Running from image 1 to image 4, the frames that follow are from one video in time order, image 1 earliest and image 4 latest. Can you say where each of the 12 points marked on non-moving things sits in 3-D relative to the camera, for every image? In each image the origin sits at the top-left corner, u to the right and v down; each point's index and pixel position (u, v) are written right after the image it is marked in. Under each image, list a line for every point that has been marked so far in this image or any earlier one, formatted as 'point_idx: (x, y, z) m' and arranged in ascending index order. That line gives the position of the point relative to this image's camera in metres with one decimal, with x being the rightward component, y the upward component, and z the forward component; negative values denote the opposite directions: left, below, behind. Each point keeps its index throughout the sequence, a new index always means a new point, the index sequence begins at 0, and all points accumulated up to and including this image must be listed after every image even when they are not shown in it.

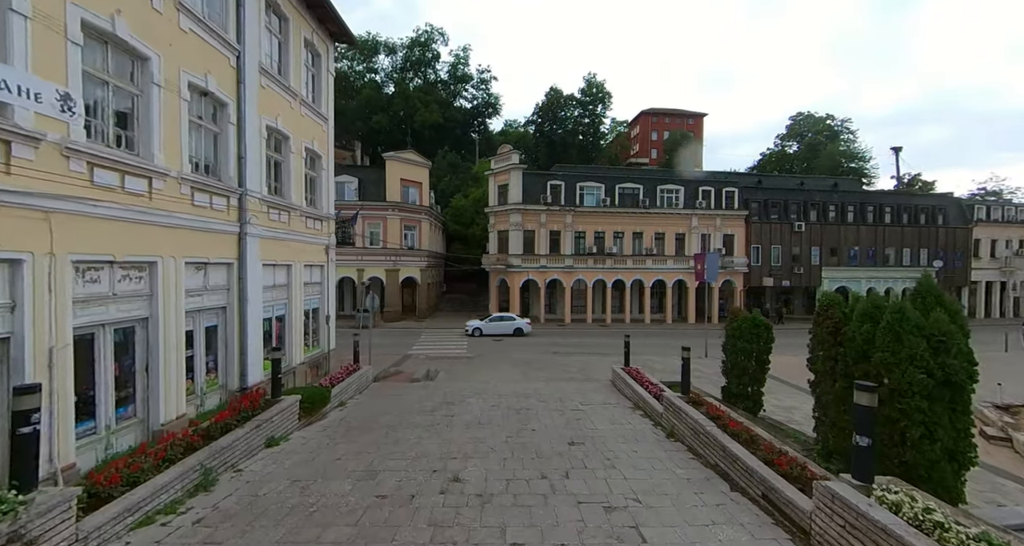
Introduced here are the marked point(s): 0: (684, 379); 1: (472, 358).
0: (+3.2, -2.0, +8.4) m
1: (-1.7, -3.6, +19.0) m
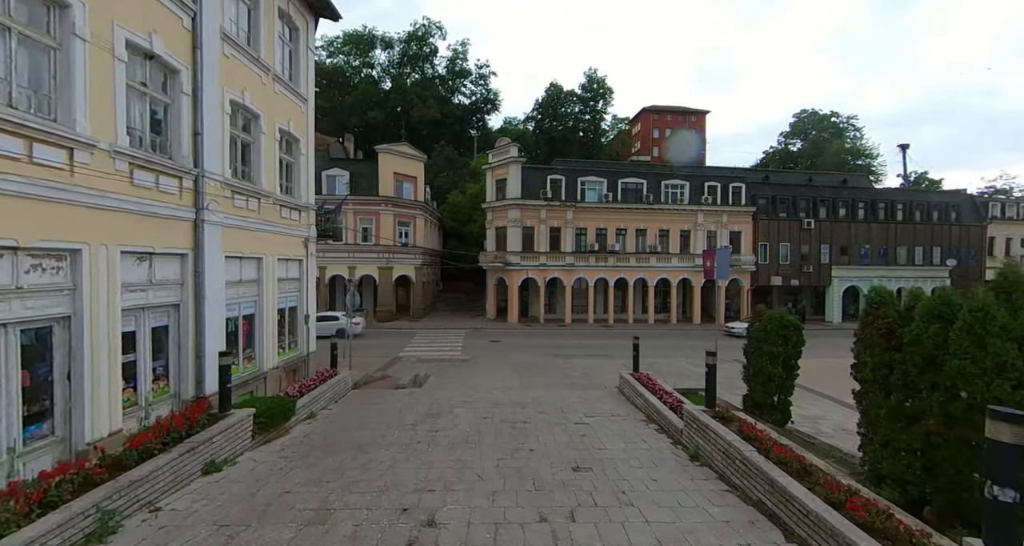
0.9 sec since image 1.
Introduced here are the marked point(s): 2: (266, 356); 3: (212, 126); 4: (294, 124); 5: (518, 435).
0: (+3.1, -1.8, +7.1) m
1: (-1.8, -3.4, +17.7) m
2: (-6.2, -2.1, +11.5) m
3: (-6.2, +3.0, +9.4) m
4: (-6.2, +4.2, +12.9) m
5: (+0.1, -2.7, +7.6) m
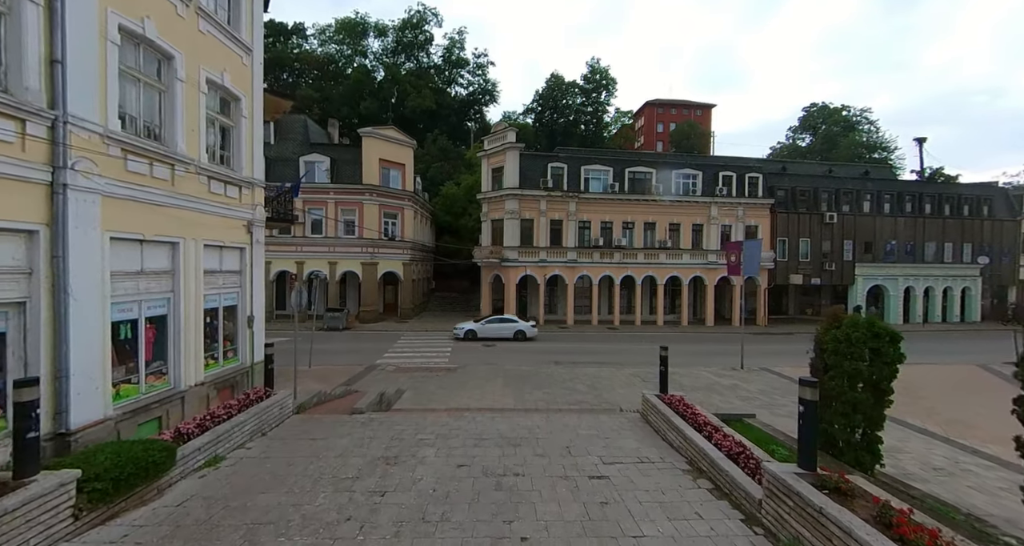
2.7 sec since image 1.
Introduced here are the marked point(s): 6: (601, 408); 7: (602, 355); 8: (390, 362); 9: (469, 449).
0: (+2.9, -1.7, +4.5) m
1: (-2.0, -3.2, +15.1) m
2: (-6.4, -1.9, +8.9) m
3: (-6.4, +3.2, +6.8) m
4: (-6.4, +4.5, +10.3) m
5: (-0.1, -2.5, +5.0) m
6: (+1.9, -3.0, +10.0) m
7: (+3.7, -3.4, +18.7) m
8: (-4.3, -3.2, +16.1) m
9: (-0.7, -2.6, +6.8) m
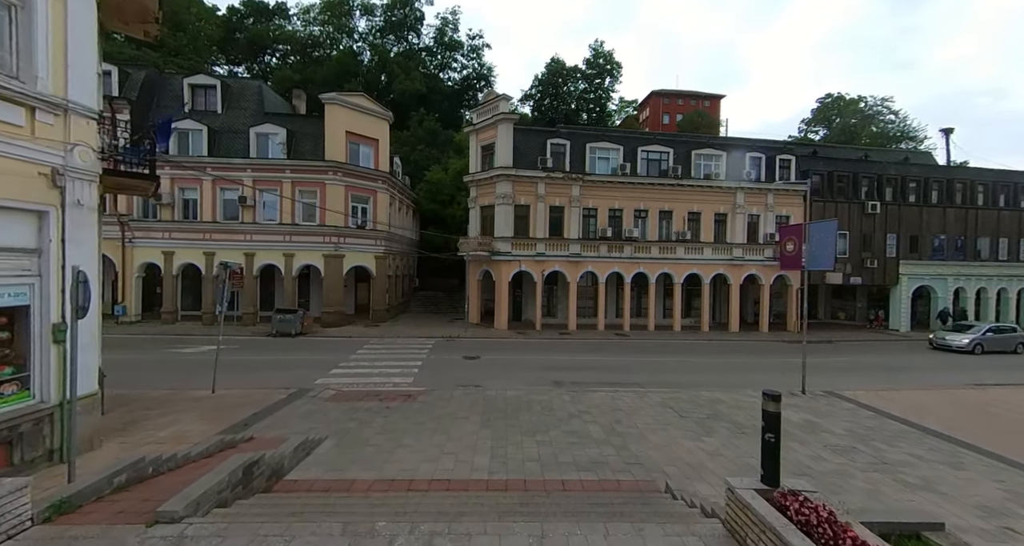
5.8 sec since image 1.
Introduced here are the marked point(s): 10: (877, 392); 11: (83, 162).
0: (+2.5, -1.4, +0.3) m
1: (-2.4, -3.0, +10.9) m
2: (-6.8, -1.6, +4.7) m
3: (-6.7, +3.5, +2.5) m
4: (-6.7, +4.7, +6.1) m
5: (-0.4, -2.3, +0.8) m
6: (+1.6, -2.7, +5.7) m
7: (+3.3, -3.1, +14.4) m
8: (-4.8, -2.9, +11.9) m
9: (-1.0, -2.4, +2.6) m
10: (+11.0, -3.6, +13.7) m
11: (-6.6, +1.7, +7.0) m
